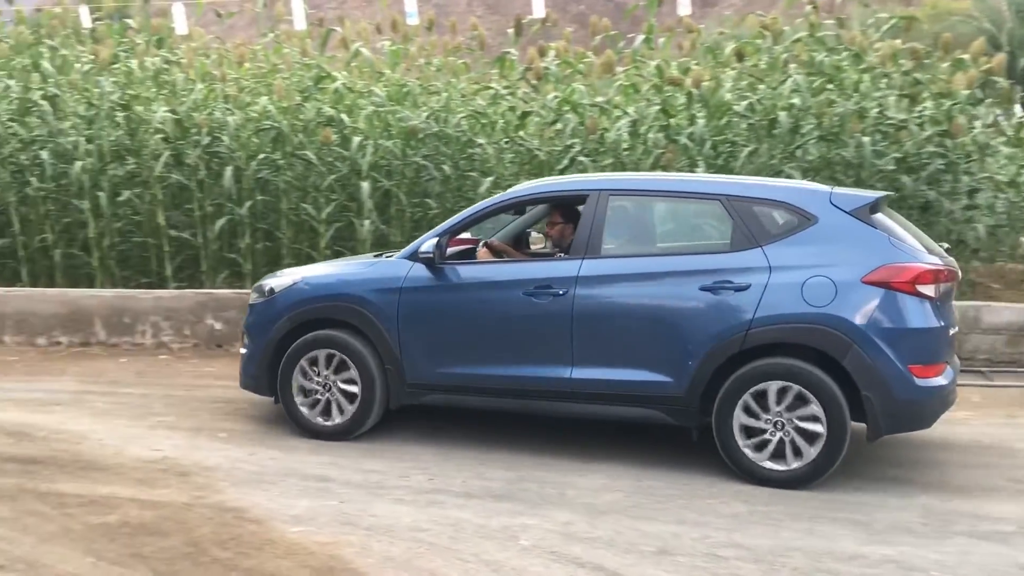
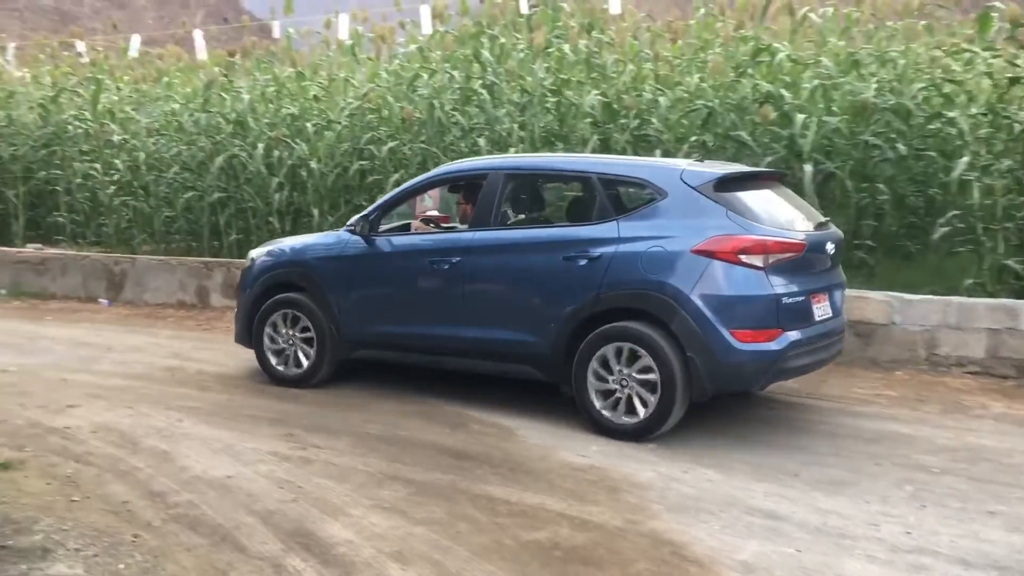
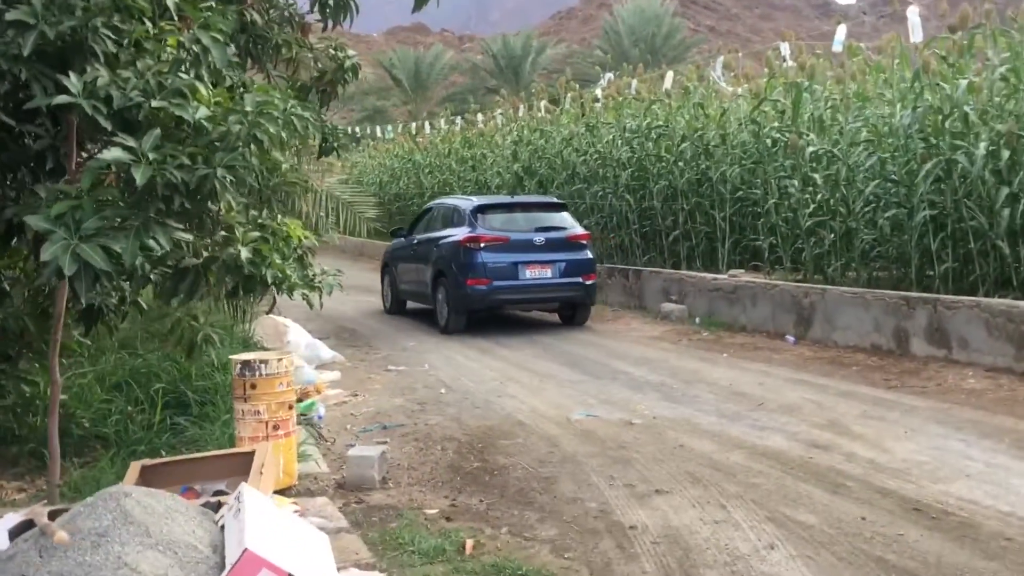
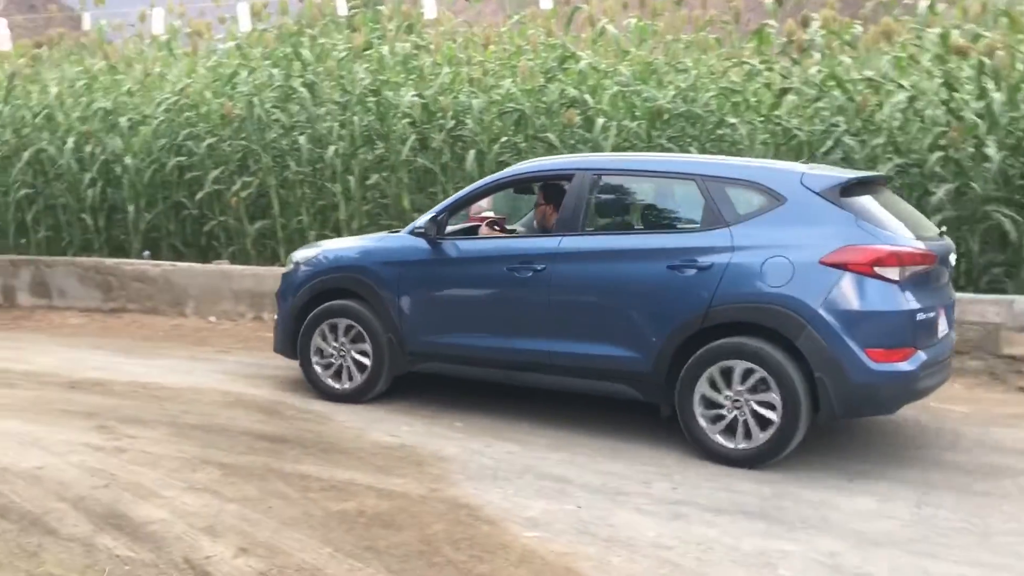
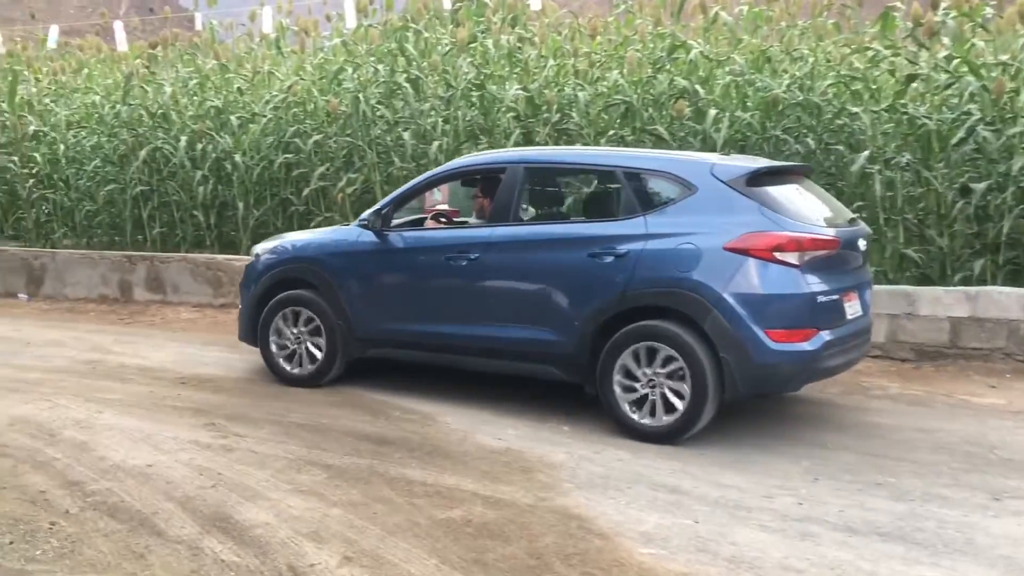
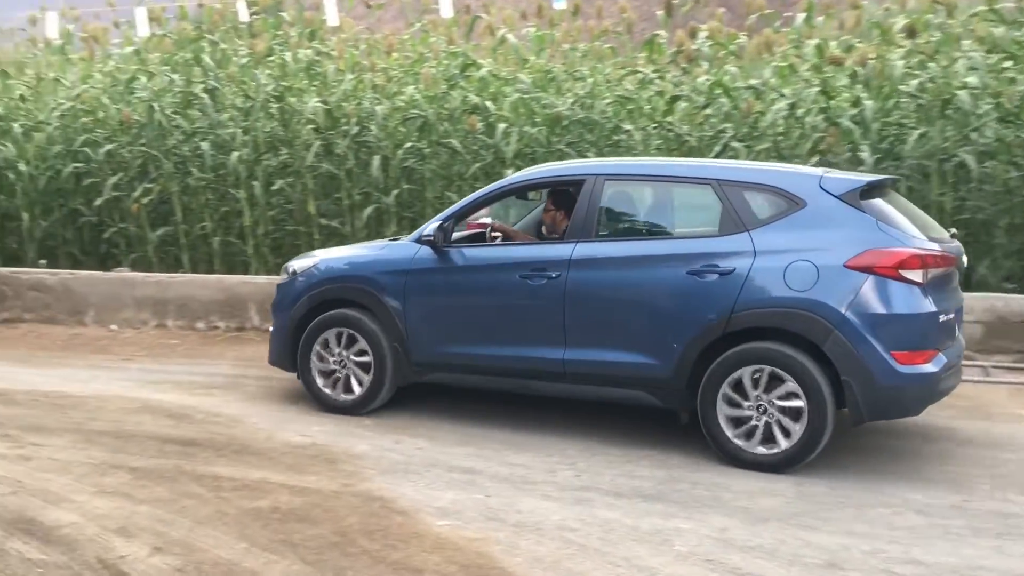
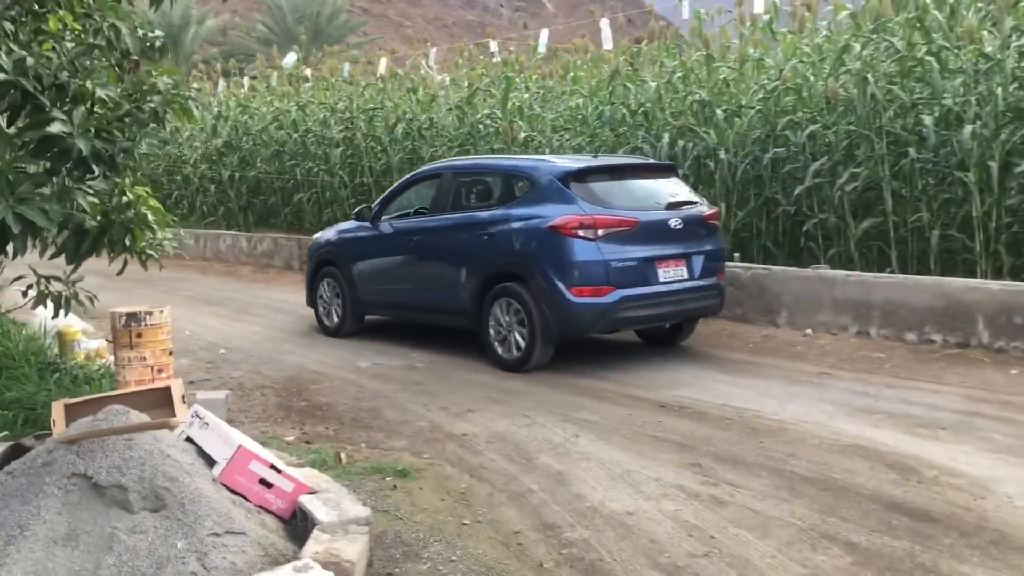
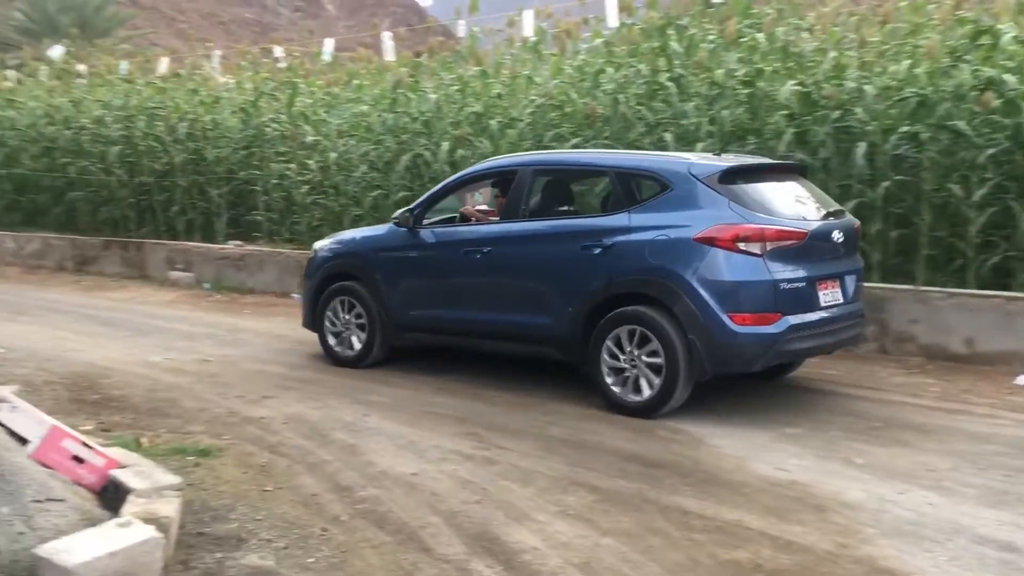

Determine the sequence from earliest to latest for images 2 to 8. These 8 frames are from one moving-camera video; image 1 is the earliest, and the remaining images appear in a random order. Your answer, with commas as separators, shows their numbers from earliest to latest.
6, 4, 5, 2, 8, 7, 3
